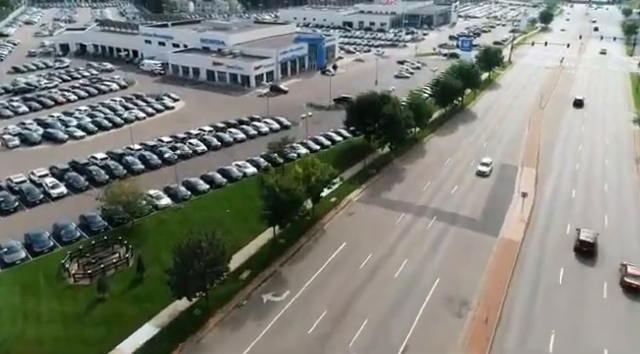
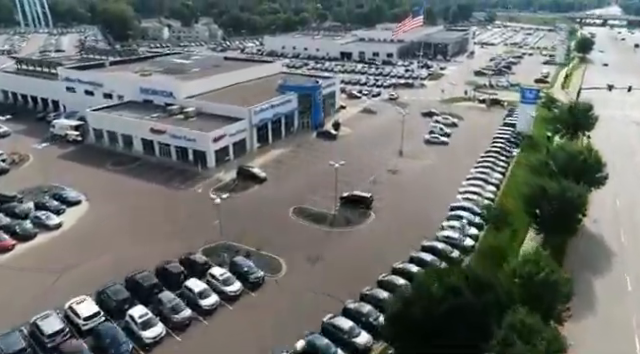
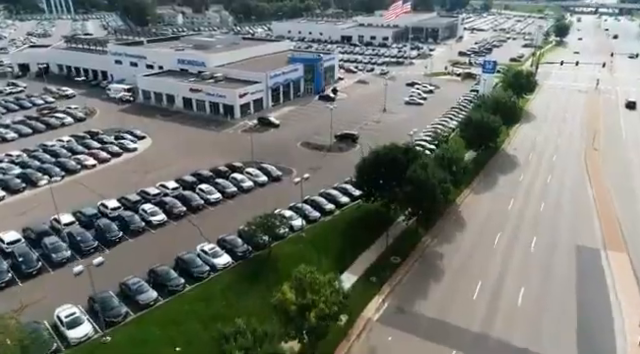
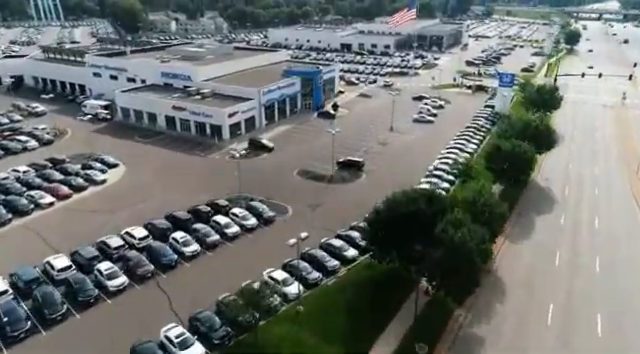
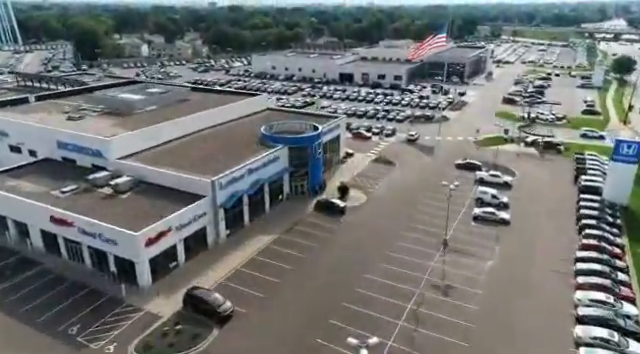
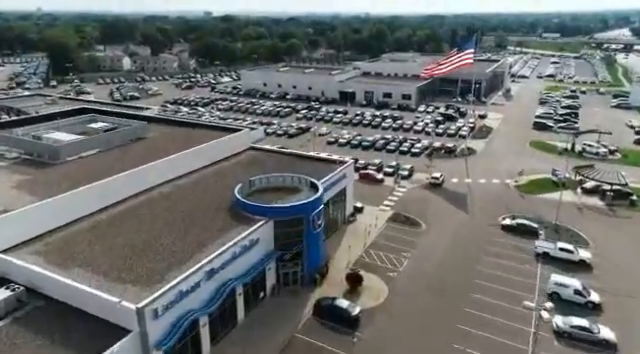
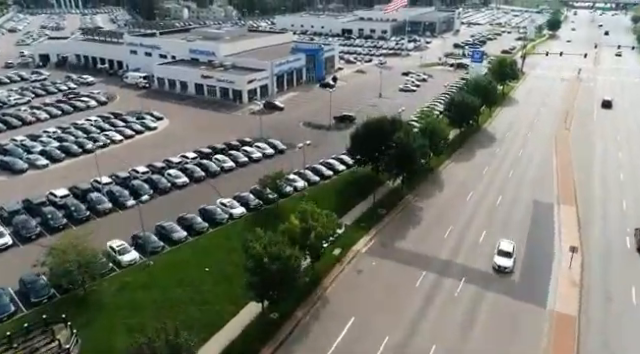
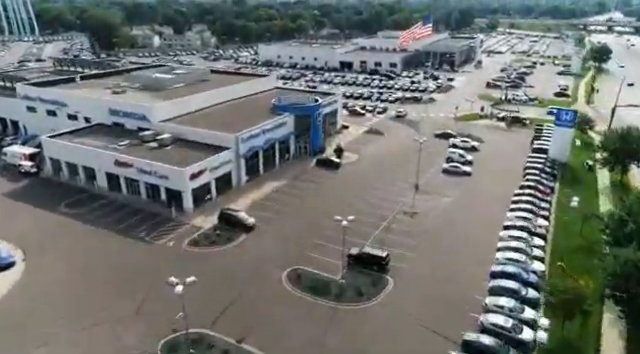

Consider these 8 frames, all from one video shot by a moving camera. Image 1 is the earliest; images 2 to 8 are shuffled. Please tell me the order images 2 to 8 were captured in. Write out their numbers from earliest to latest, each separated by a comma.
7, 3, 4, 2, 8, 5, 6
